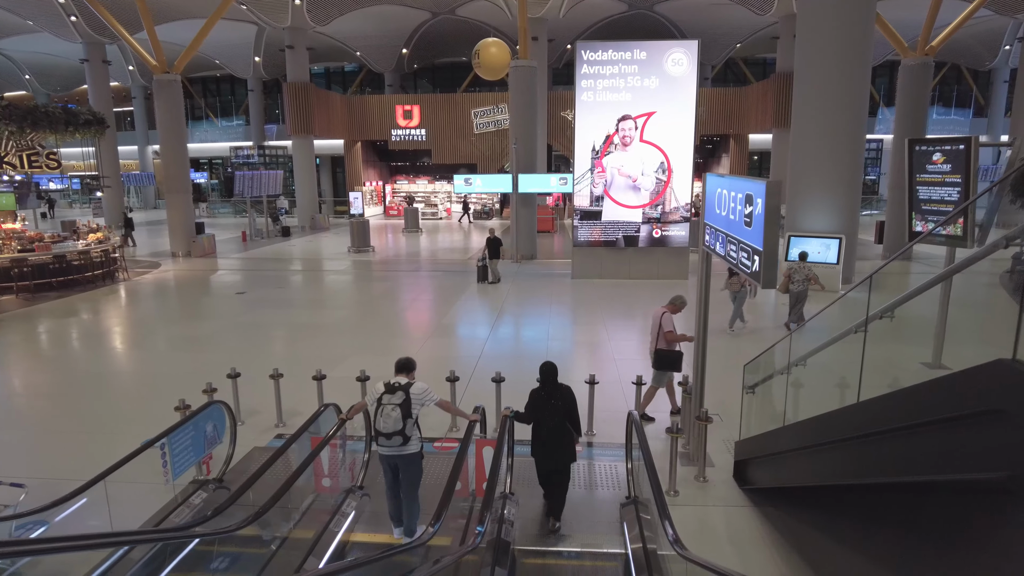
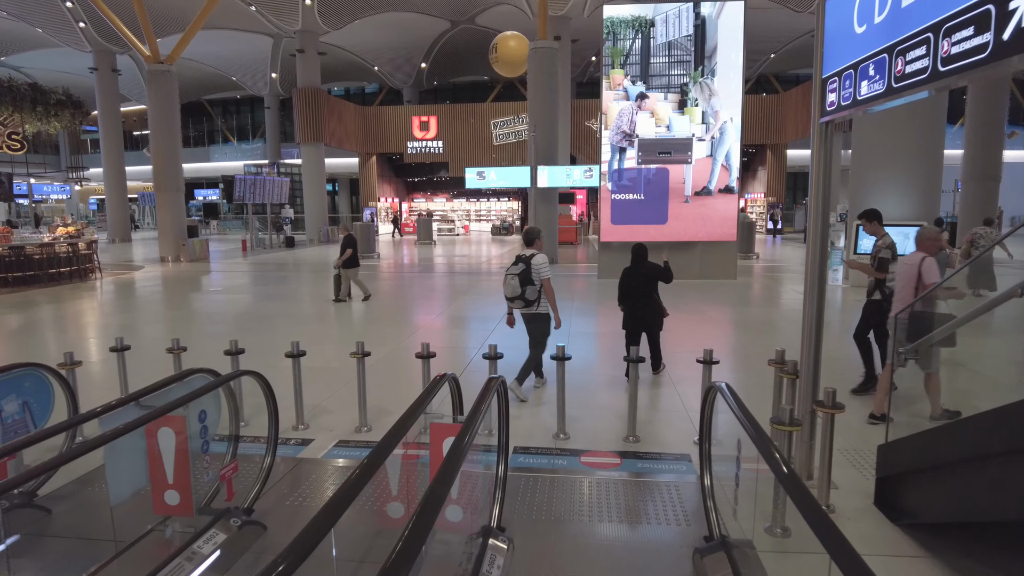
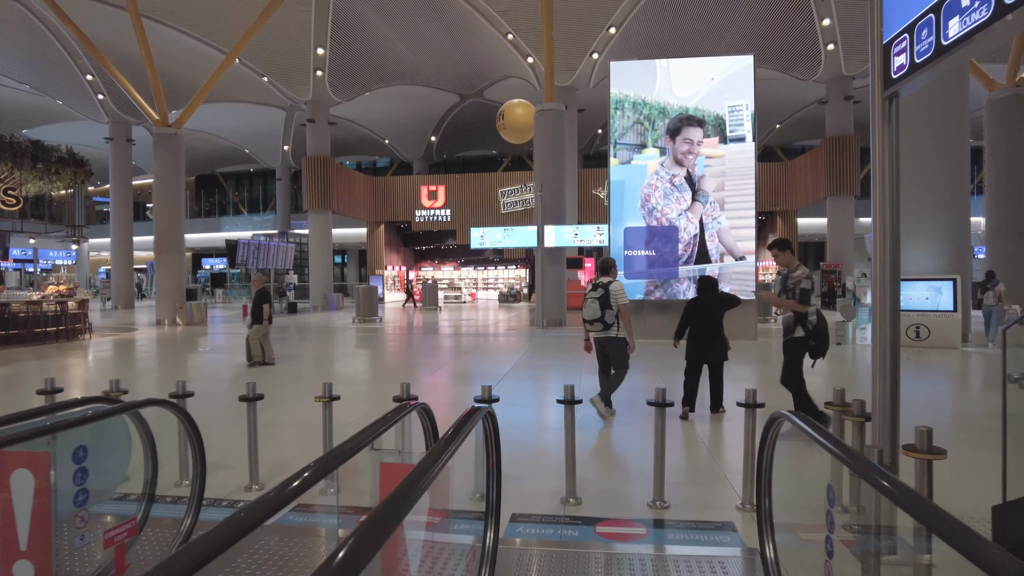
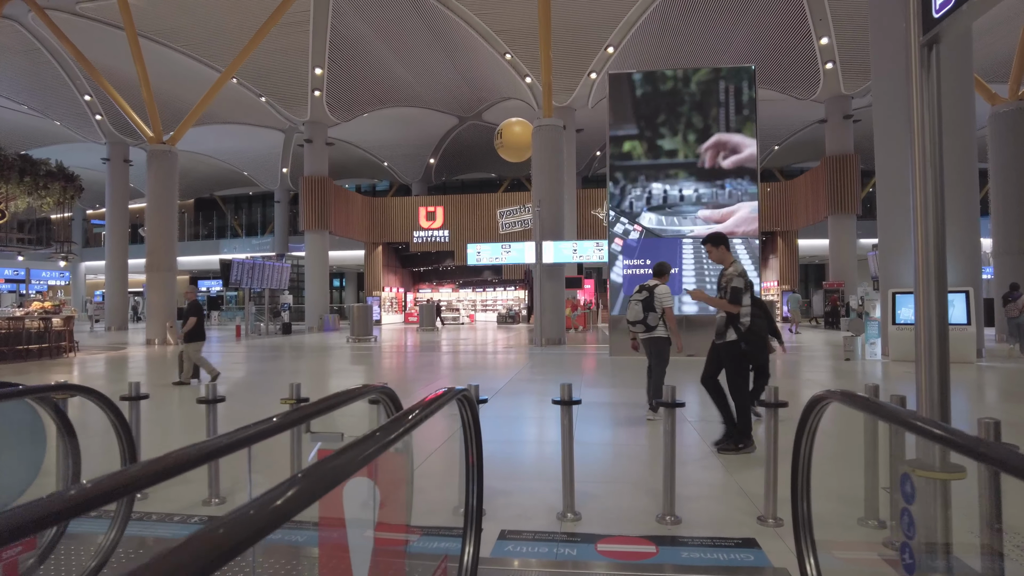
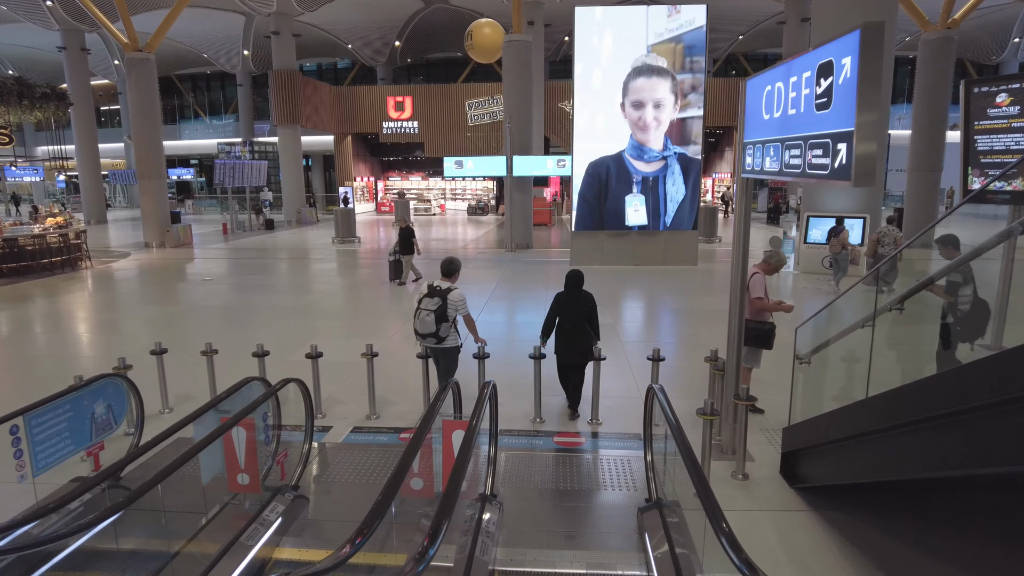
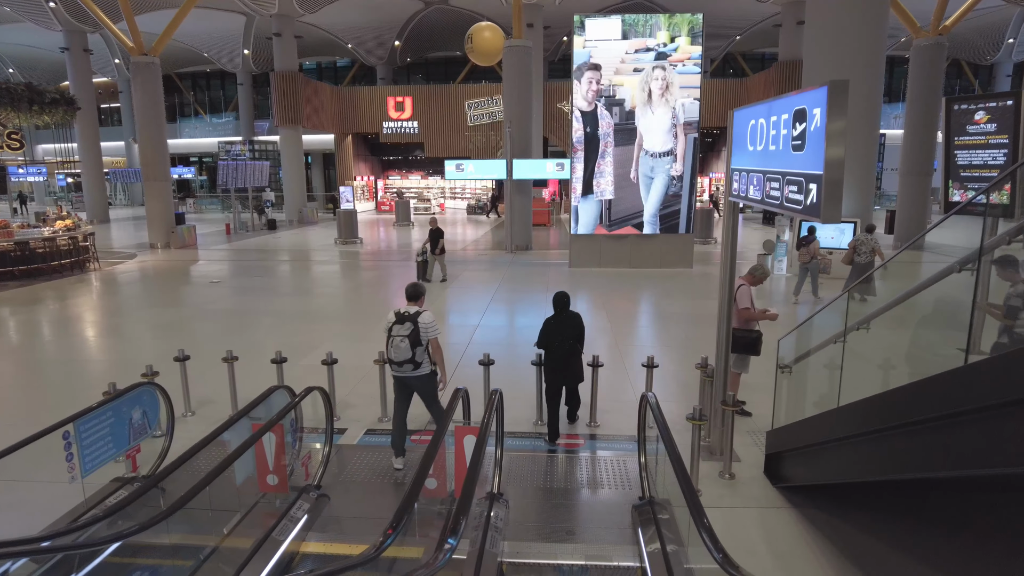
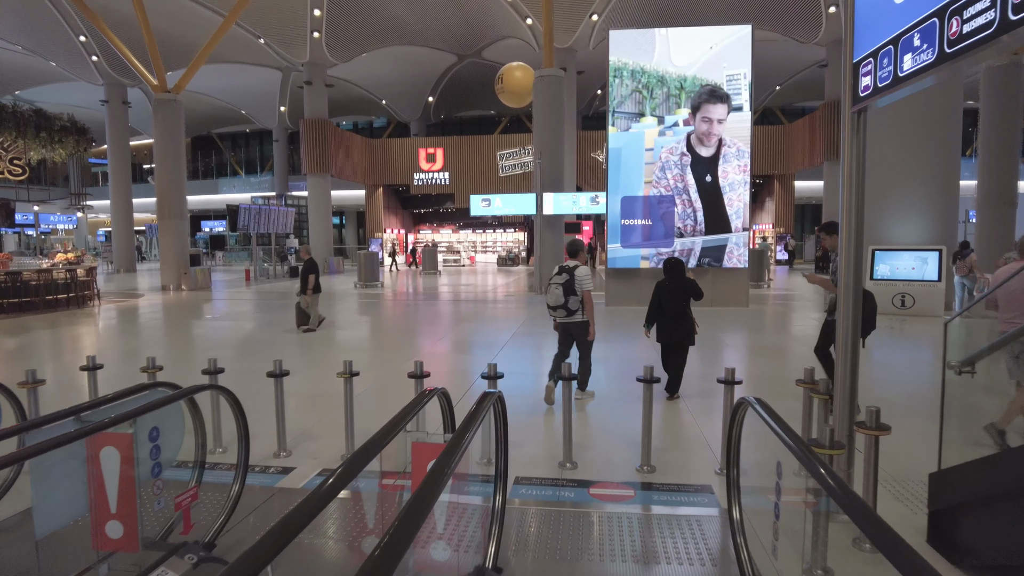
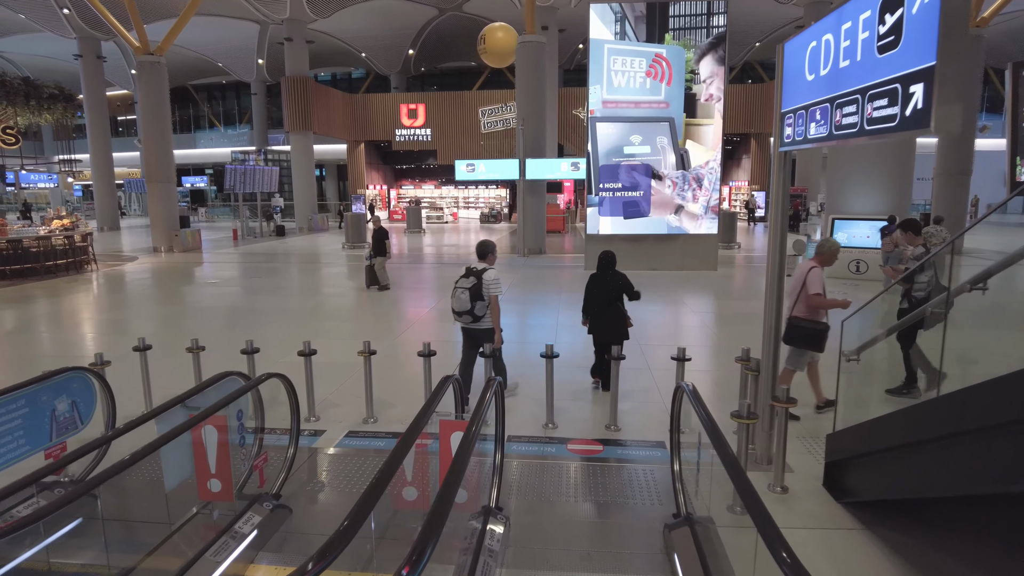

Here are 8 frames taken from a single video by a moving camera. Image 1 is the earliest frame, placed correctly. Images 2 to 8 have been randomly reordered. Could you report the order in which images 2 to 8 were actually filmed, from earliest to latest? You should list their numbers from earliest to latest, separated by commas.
6, 5, 8, 2, 7, 3, 4
